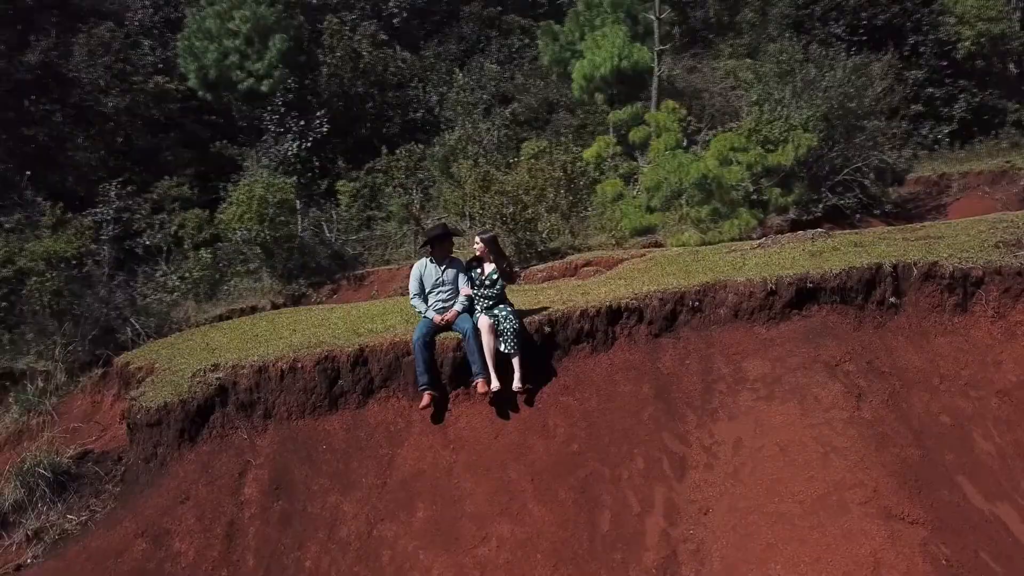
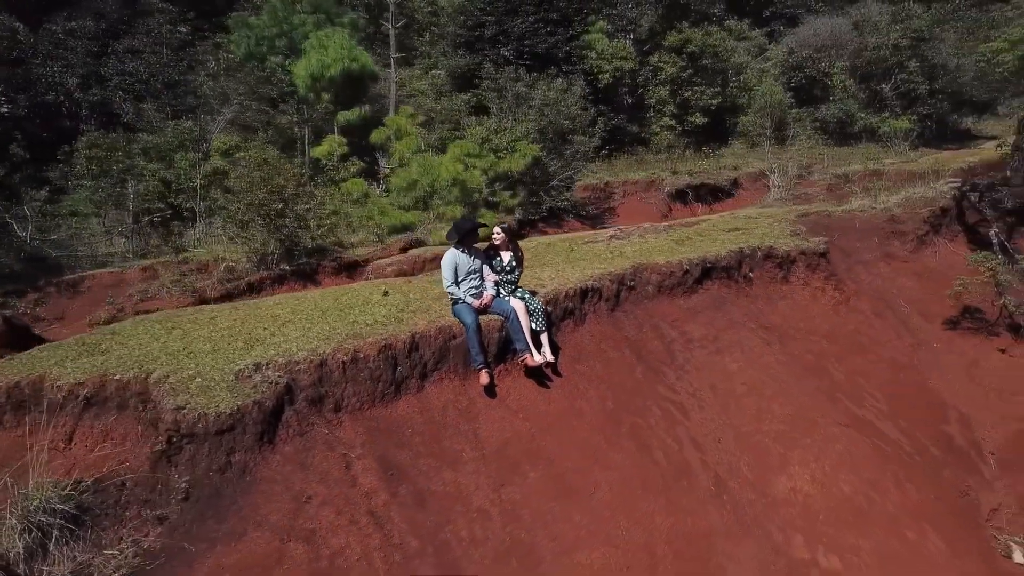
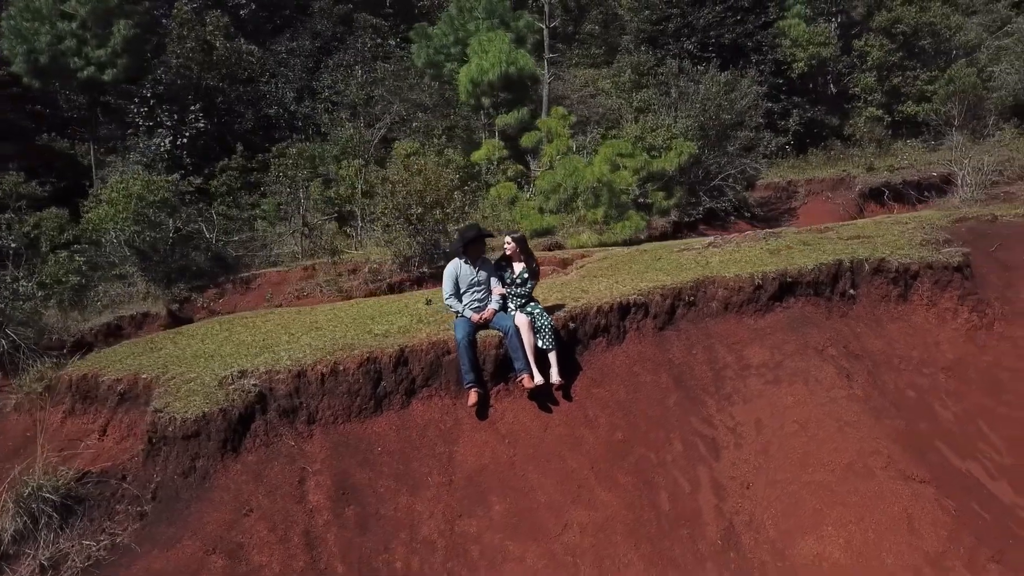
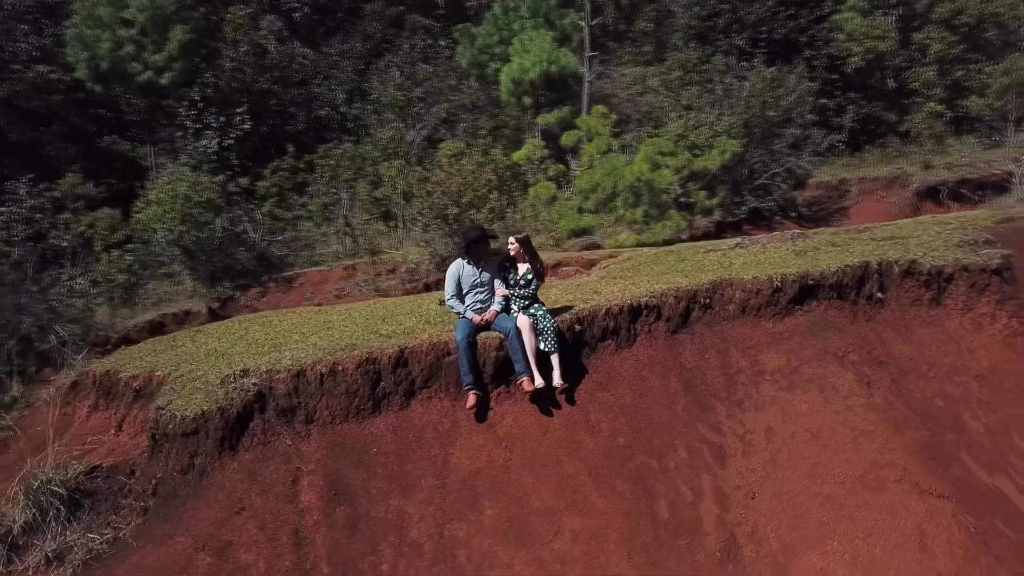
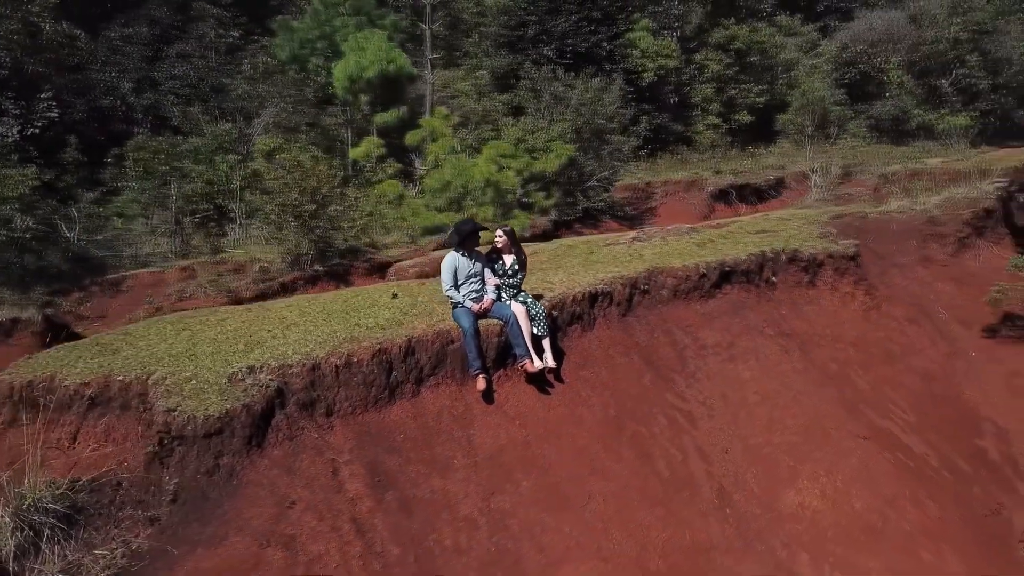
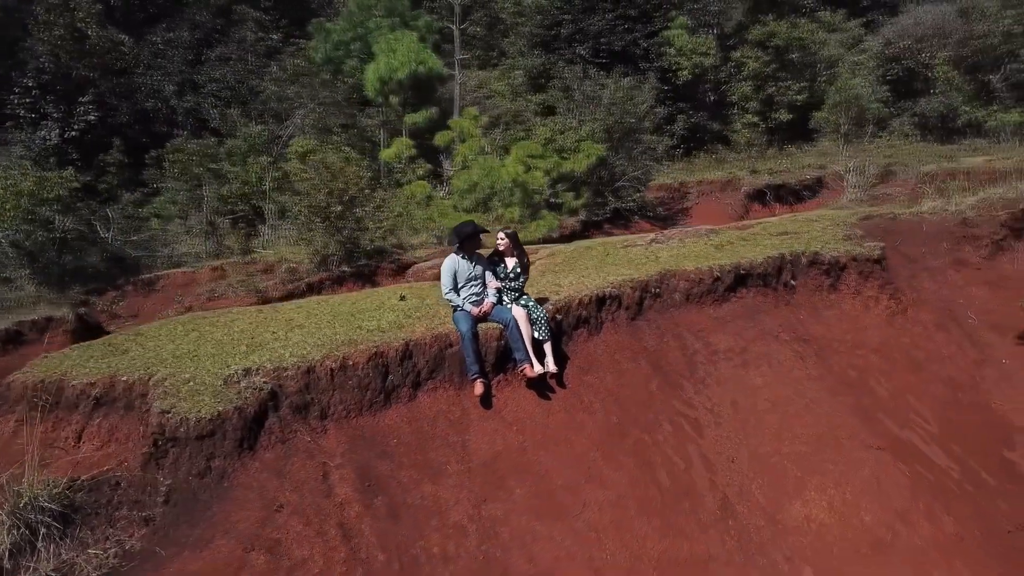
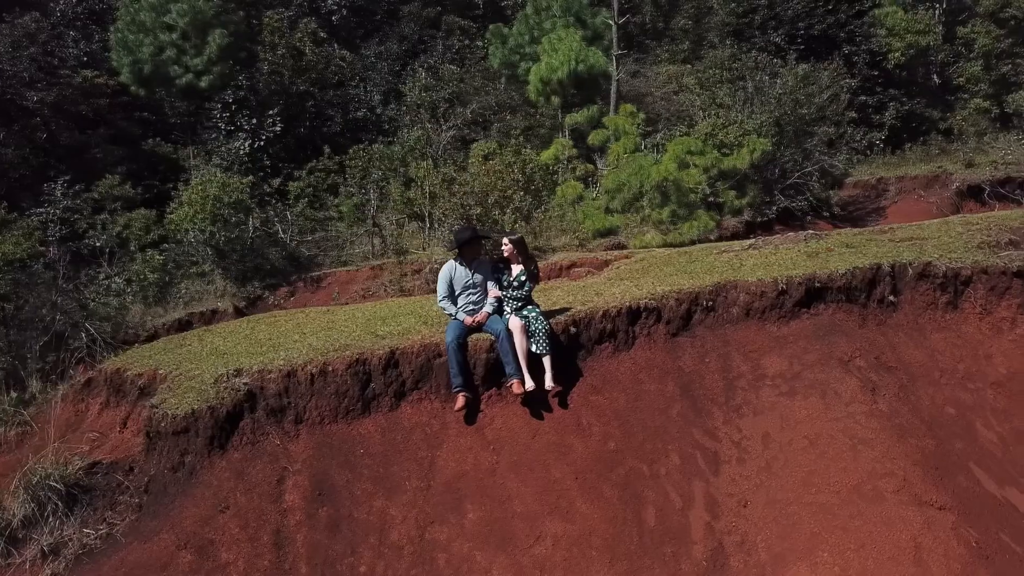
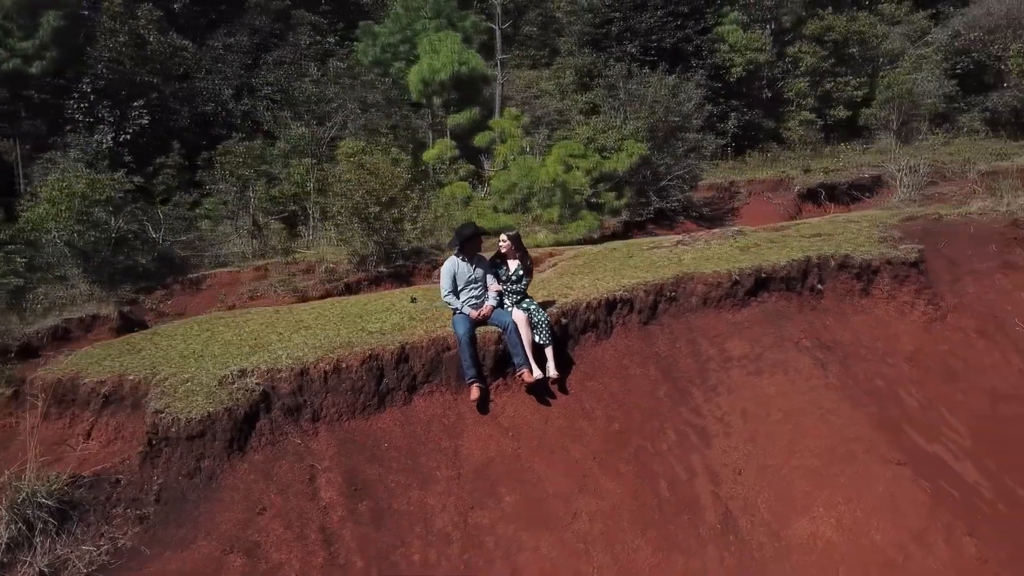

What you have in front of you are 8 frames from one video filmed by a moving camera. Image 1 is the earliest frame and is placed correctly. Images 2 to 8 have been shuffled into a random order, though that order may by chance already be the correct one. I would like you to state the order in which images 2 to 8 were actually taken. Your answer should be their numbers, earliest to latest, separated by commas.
7, 4, 3, 8, 6, 5, 2
